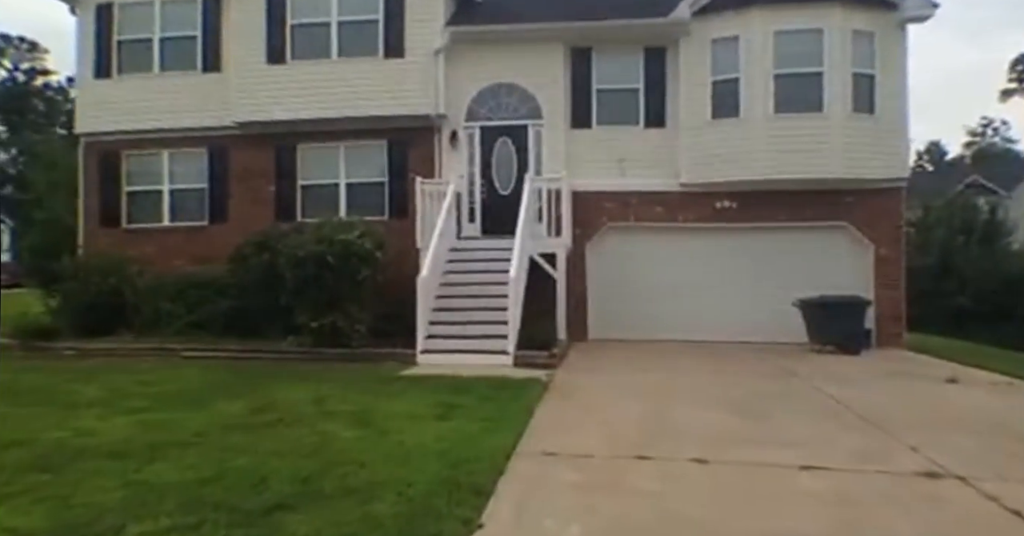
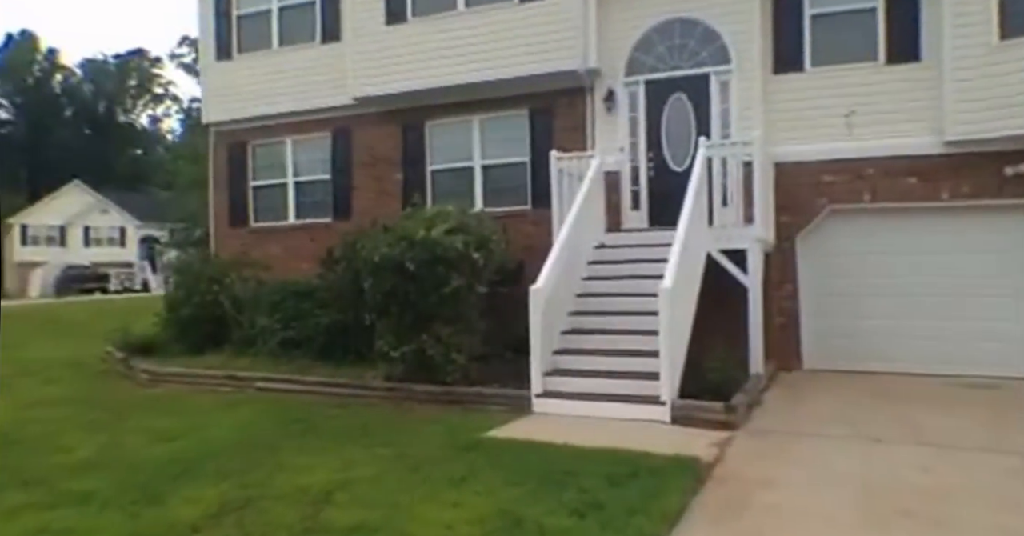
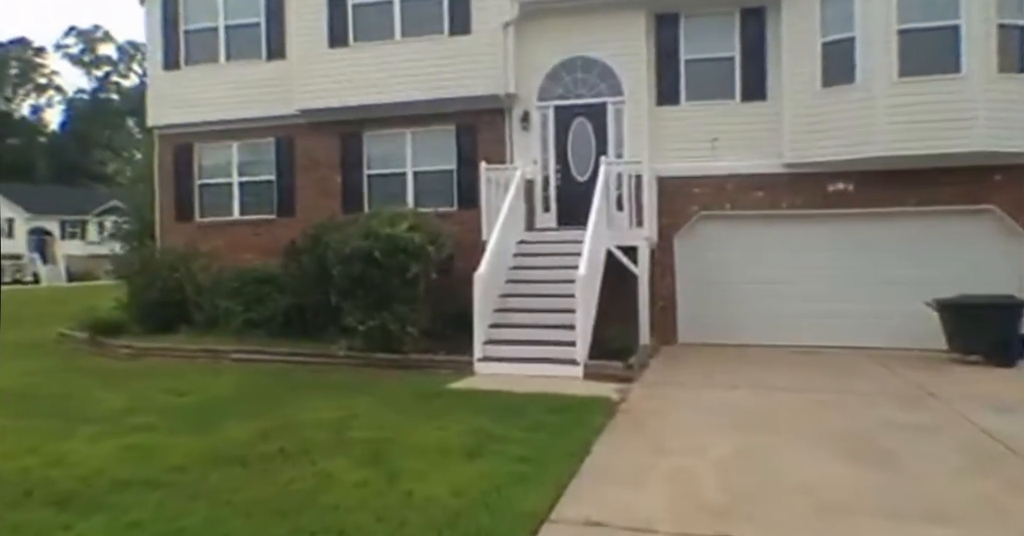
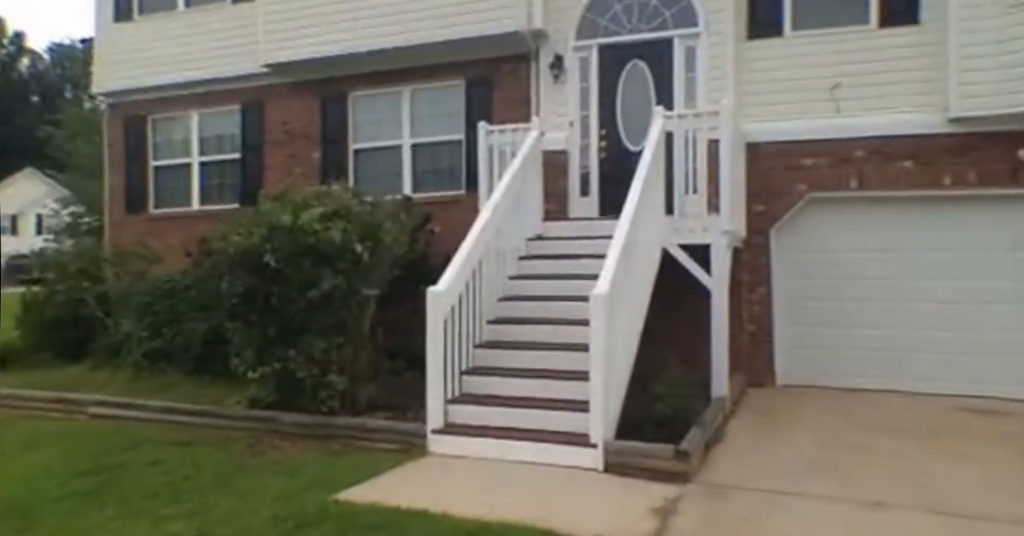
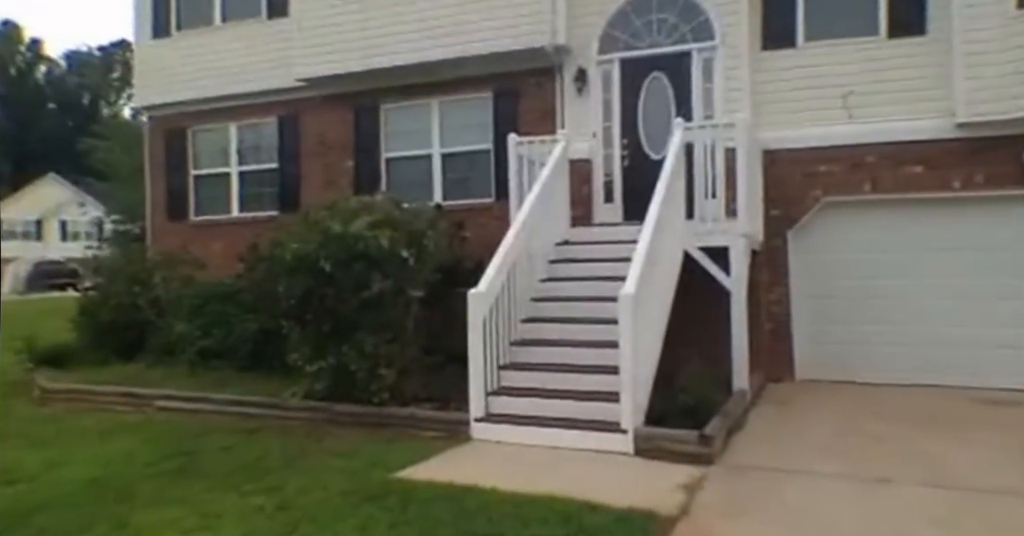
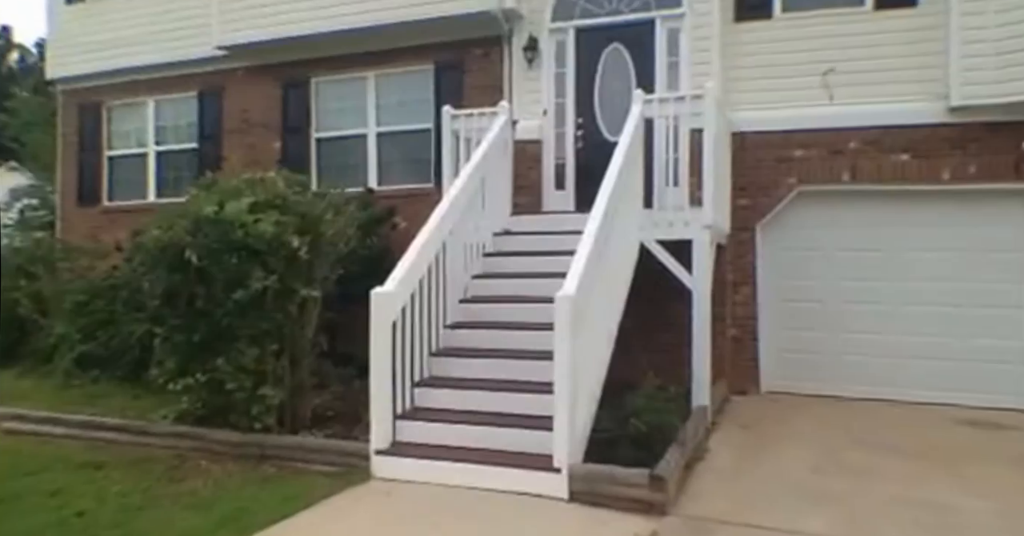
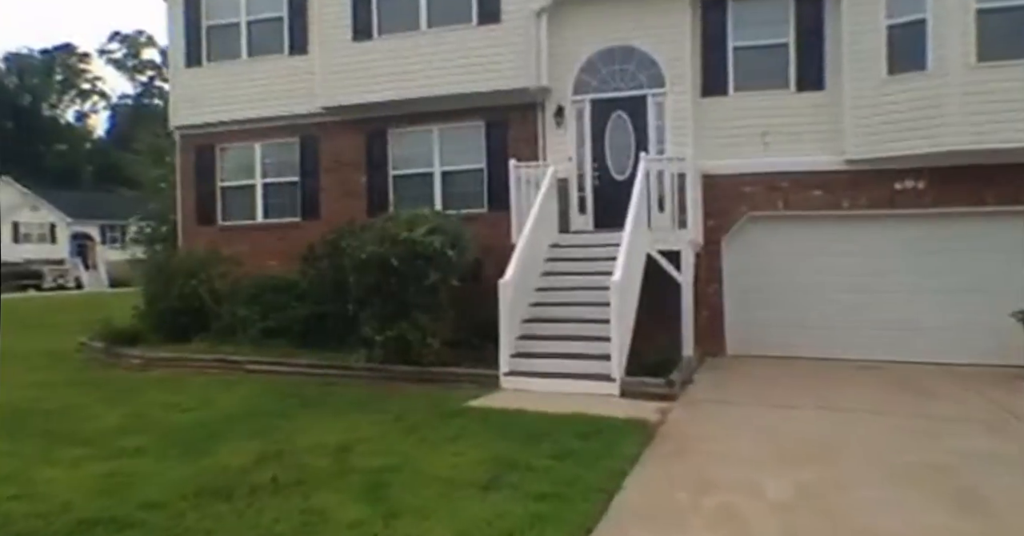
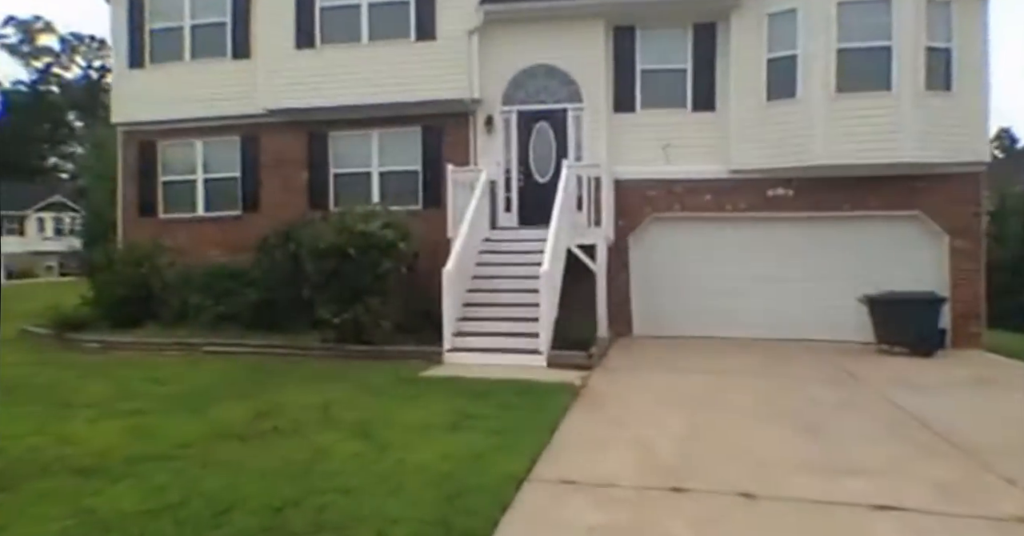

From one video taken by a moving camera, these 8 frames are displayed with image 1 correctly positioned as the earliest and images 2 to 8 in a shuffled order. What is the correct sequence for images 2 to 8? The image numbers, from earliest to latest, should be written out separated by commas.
8, 3, 7, 2, 5, 4, 6
